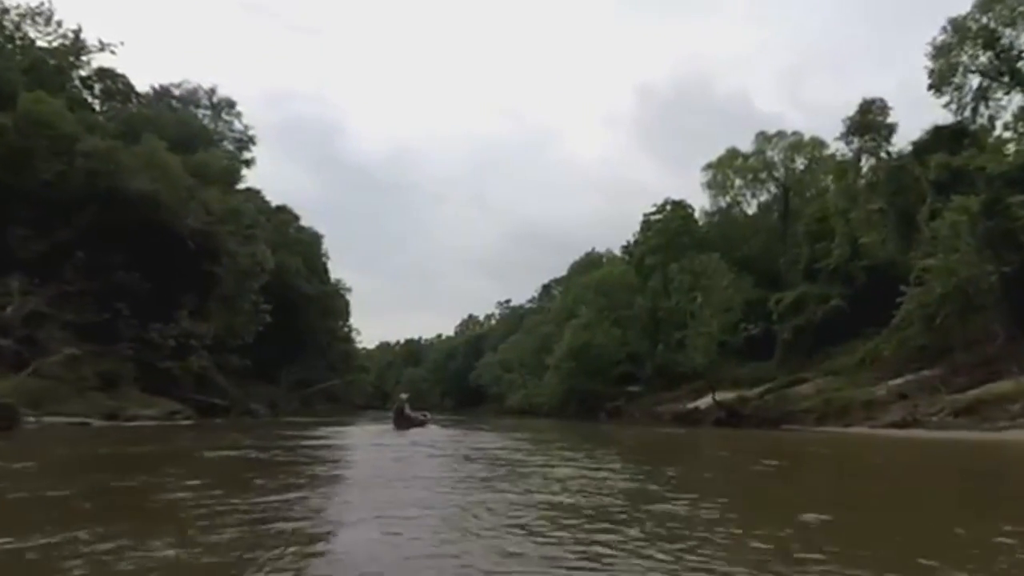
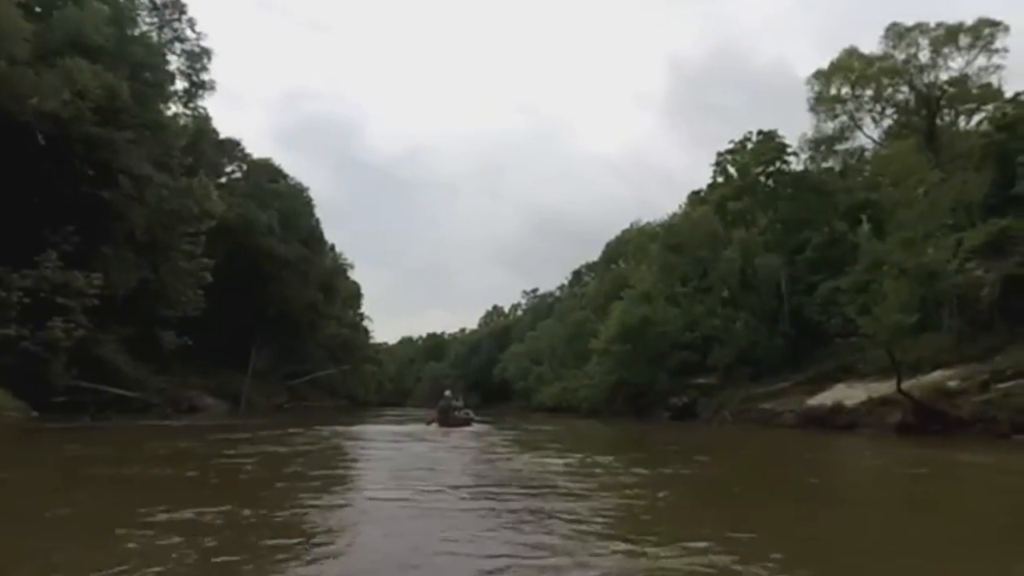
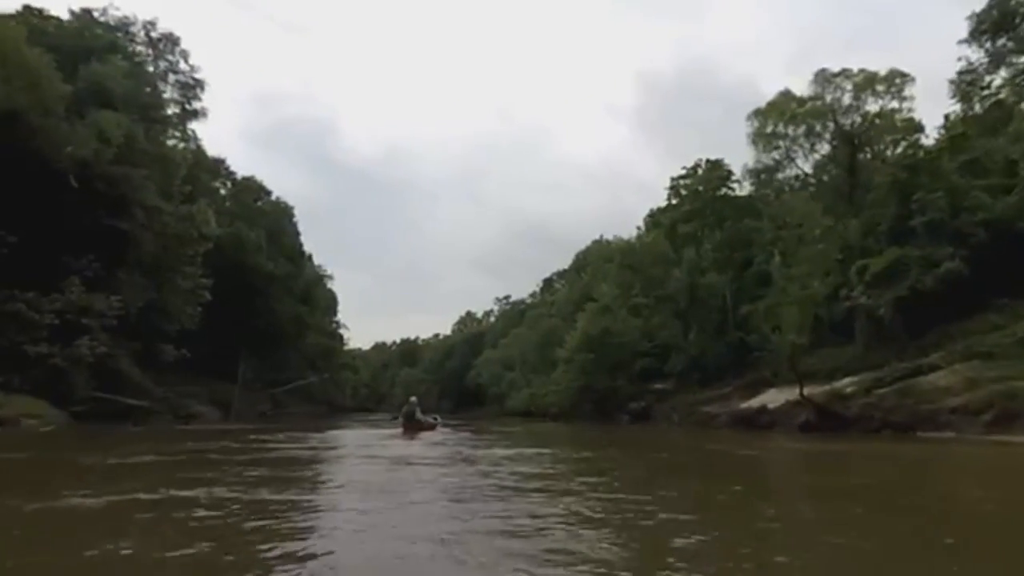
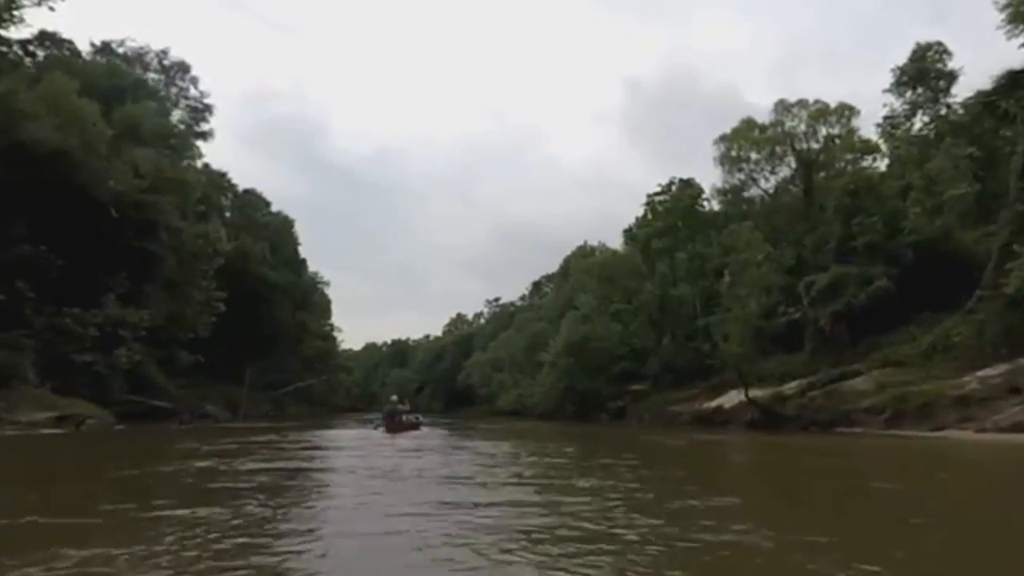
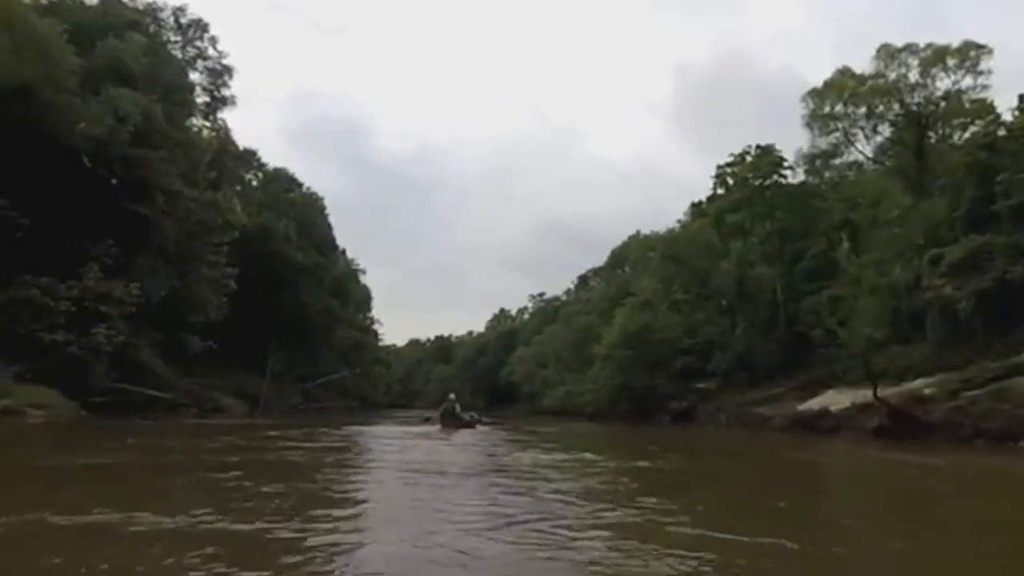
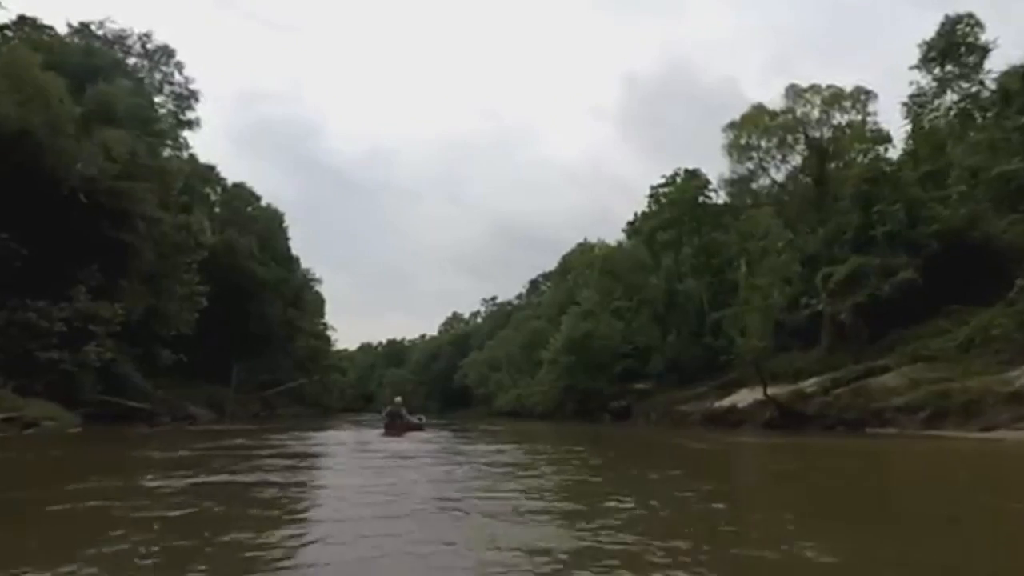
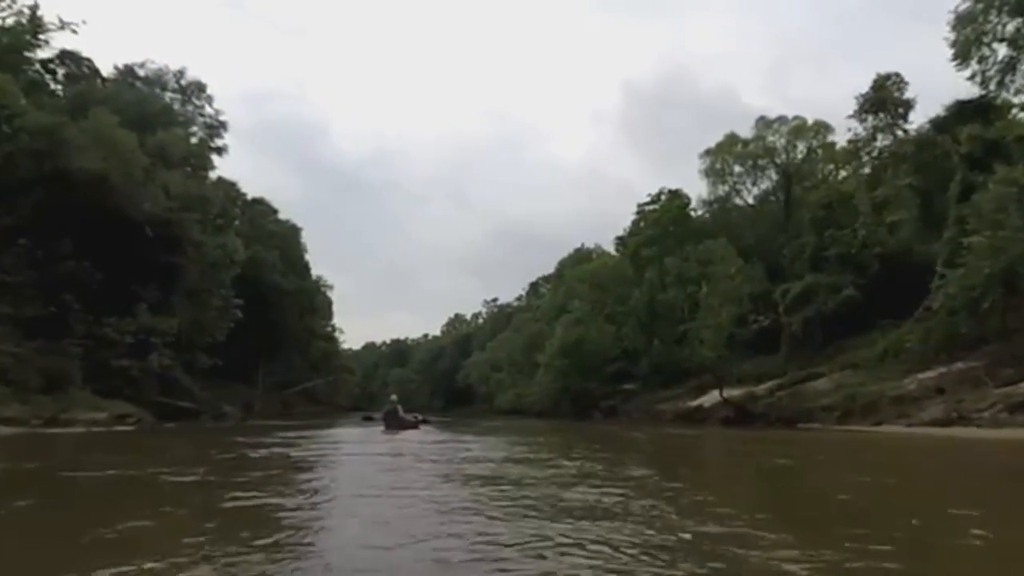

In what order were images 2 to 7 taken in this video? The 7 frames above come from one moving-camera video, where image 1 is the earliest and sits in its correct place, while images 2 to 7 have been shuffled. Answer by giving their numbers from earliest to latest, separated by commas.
7, 4, 6, 3, 5, 2
